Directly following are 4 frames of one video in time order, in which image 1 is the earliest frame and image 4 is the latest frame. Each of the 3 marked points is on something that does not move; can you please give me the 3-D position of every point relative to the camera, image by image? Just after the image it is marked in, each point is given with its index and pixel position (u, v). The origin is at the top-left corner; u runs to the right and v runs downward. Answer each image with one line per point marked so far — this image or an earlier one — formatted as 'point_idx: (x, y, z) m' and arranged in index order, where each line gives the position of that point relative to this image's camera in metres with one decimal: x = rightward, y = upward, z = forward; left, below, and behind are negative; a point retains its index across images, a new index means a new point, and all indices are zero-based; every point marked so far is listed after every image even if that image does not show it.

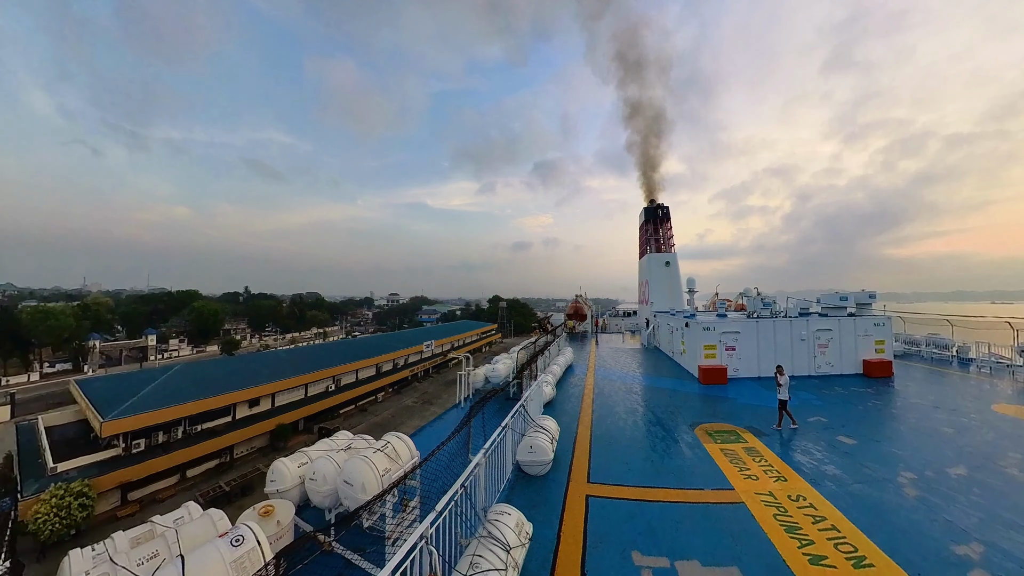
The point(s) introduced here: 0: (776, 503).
0: (+2.7, -2.1, +3.5) m
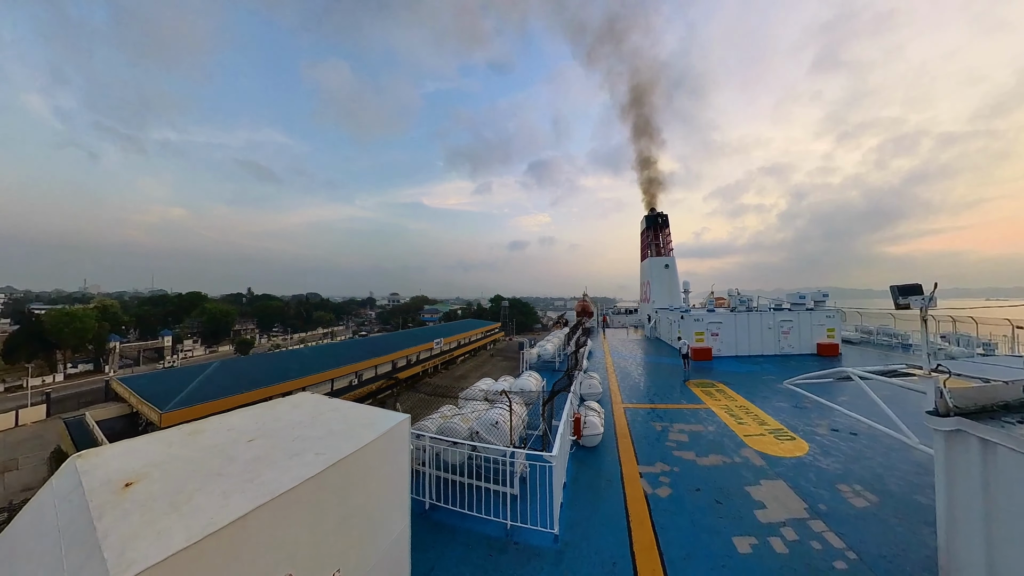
0: (+3.9, -2.2, +6.3) m
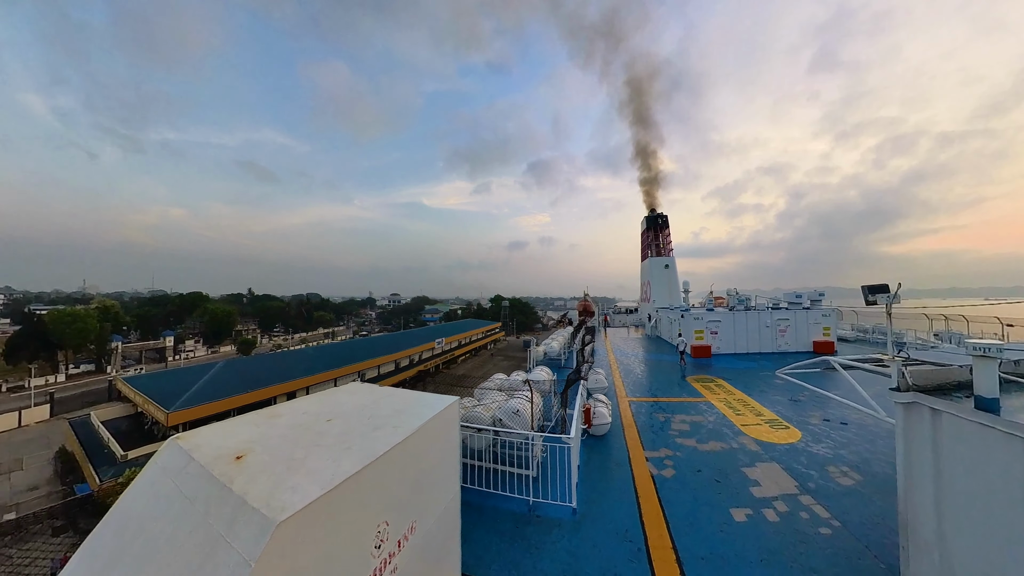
0: (+4.2, -2.2, +6.7) m
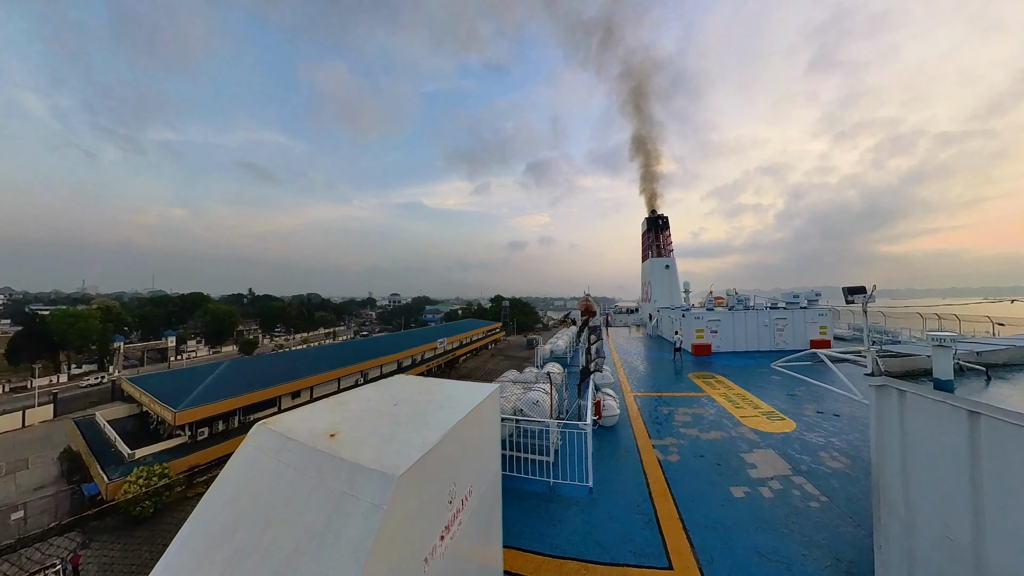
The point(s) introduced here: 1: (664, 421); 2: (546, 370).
0: (+4.4, -2.2, +7.1) m
1: (+2.5, -2.2, +5.6) m
2: (+0.6, -1.5, +6.0) m
